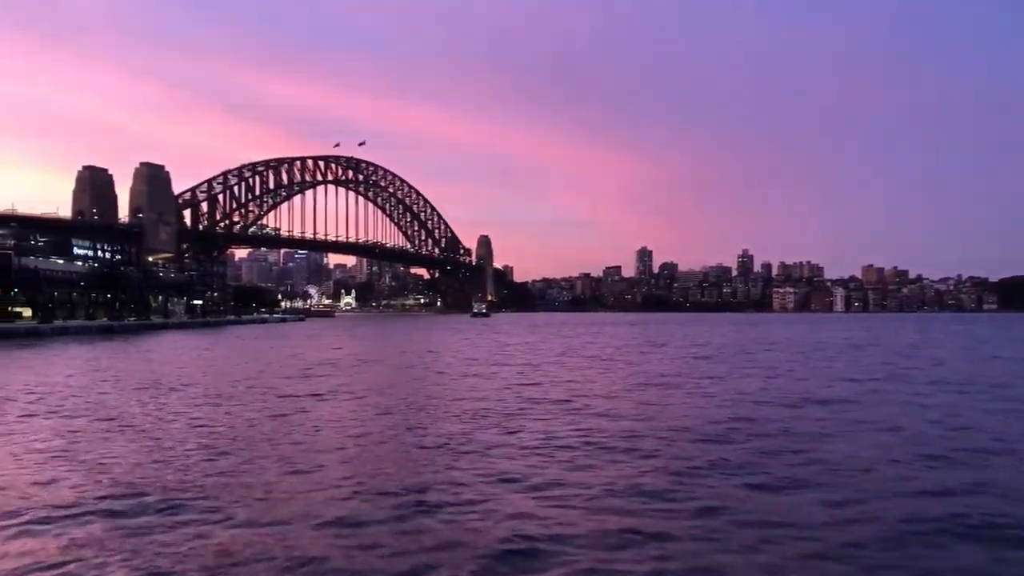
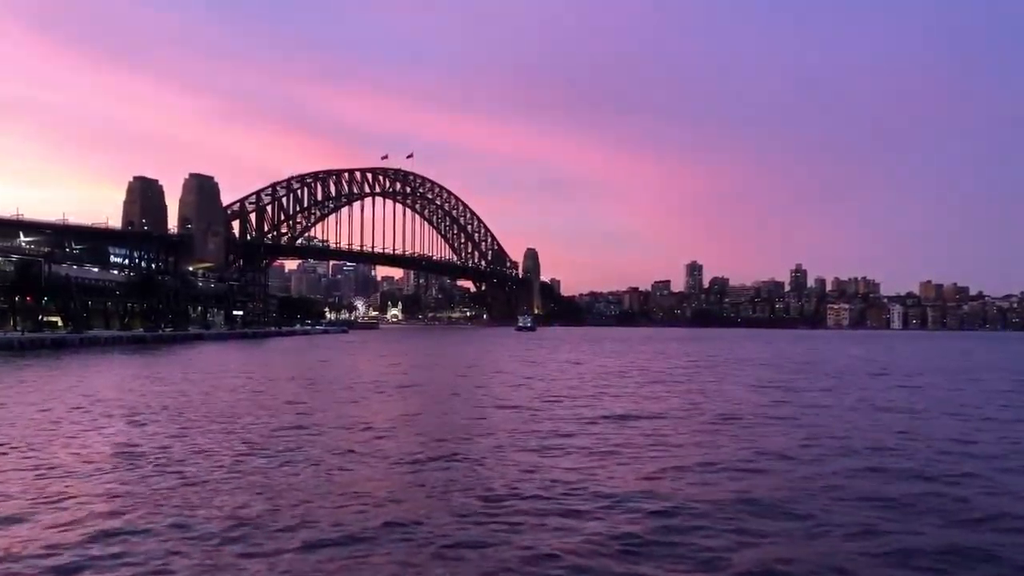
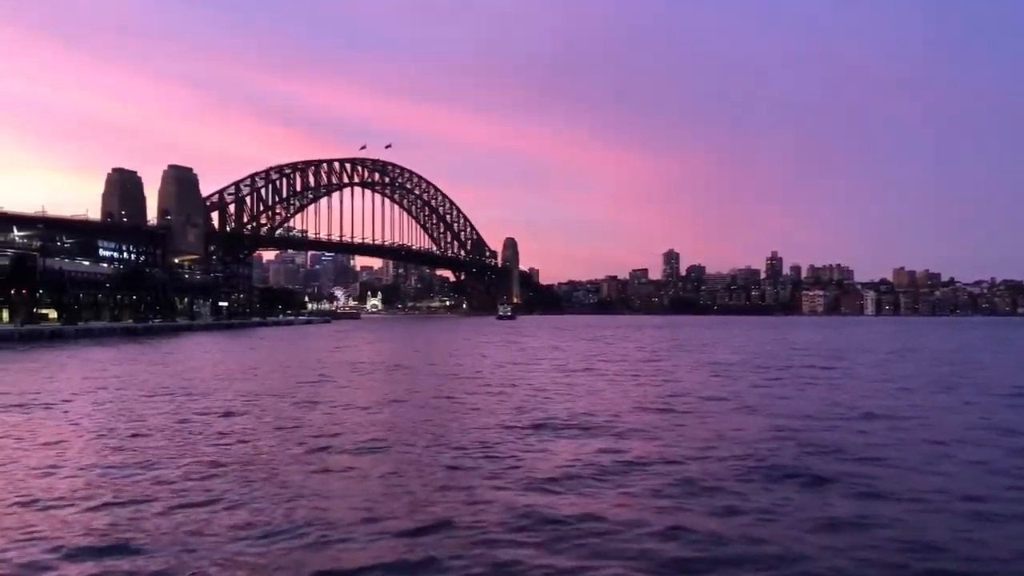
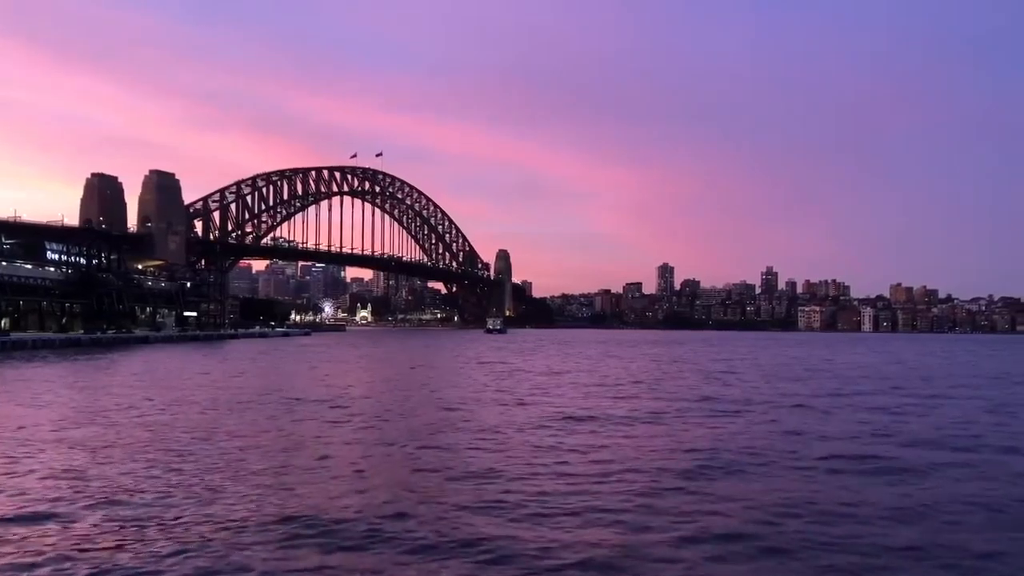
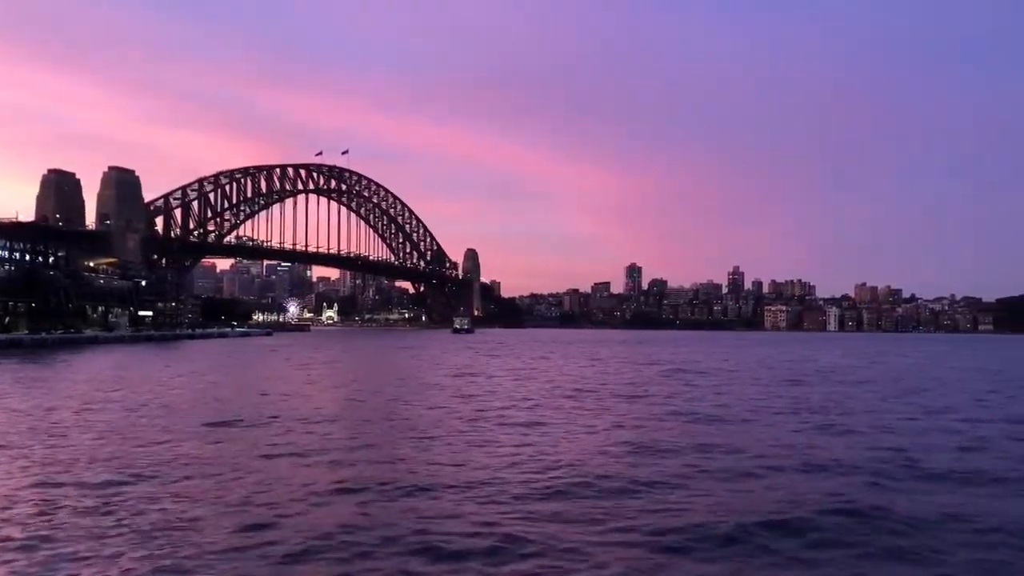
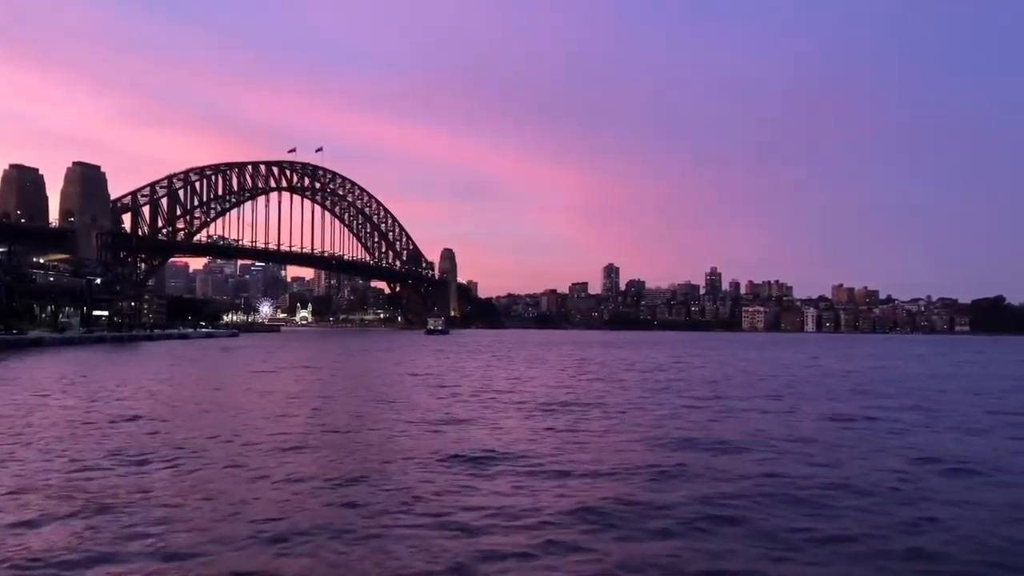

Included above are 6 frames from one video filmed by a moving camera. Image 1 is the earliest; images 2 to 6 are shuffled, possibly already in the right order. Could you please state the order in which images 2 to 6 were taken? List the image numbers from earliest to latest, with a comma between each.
3, 2, 4, 5, 6
